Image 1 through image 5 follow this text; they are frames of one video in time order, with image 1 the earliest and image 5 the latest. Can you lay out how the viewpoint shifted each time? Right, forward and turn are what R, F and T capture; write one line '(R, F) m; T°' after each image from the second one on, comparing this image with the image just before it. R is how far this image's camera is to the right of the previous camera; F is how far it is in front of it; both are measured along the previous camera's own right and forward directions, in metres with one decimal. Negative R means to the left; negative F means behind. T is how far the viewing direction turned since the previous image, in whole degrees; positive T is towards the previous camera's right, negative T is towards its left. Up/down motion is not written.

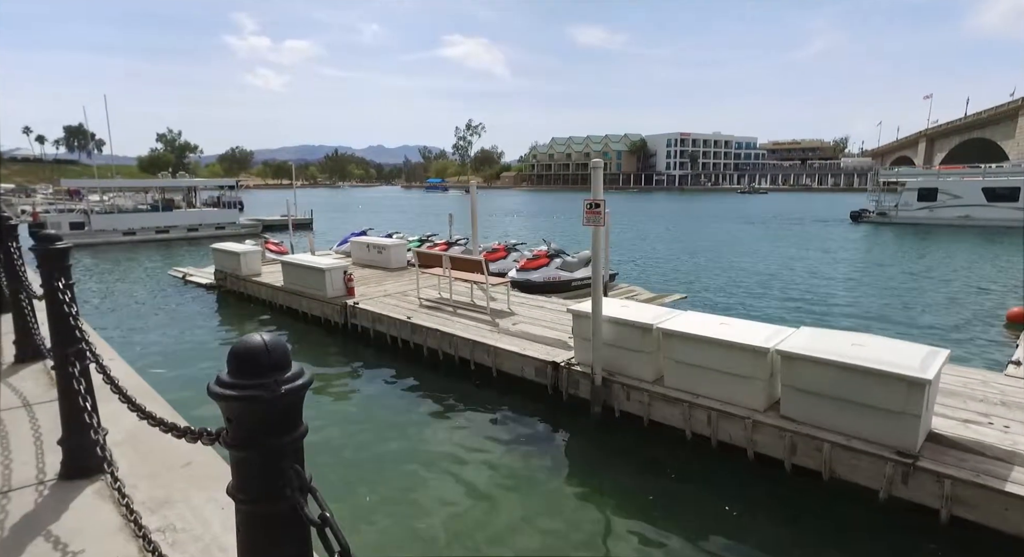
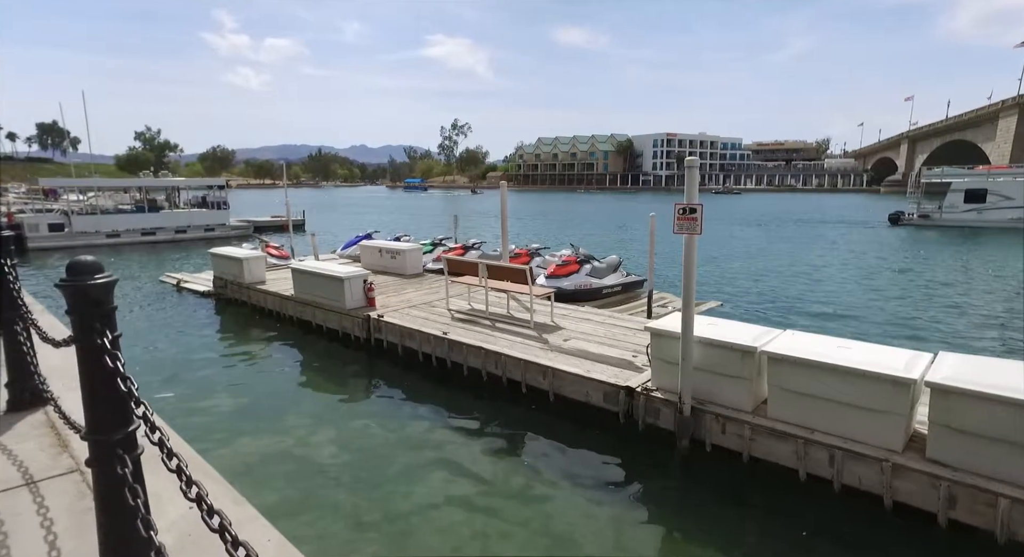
(-1.0, +1.1) m; +2°
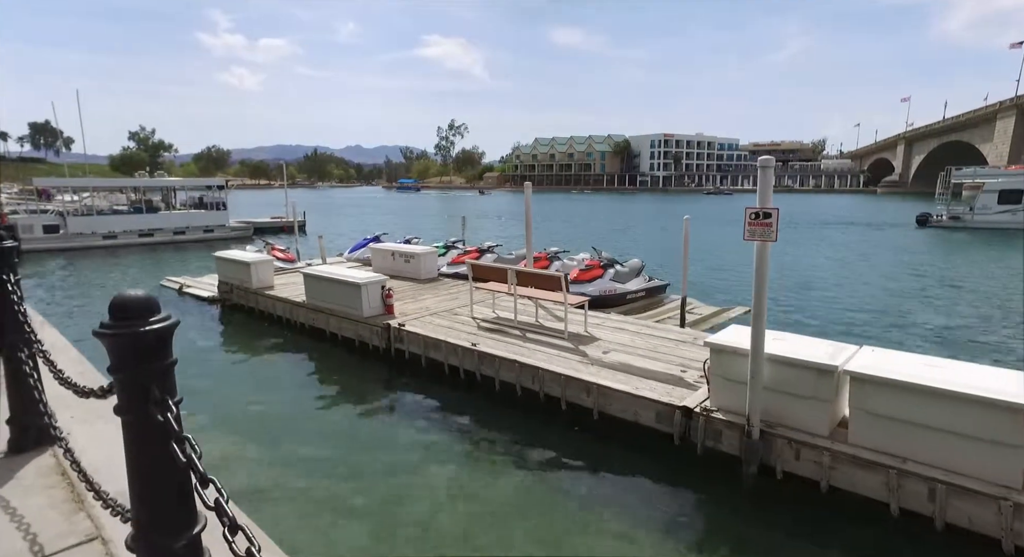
(-0.6, +0.6) m; 0°
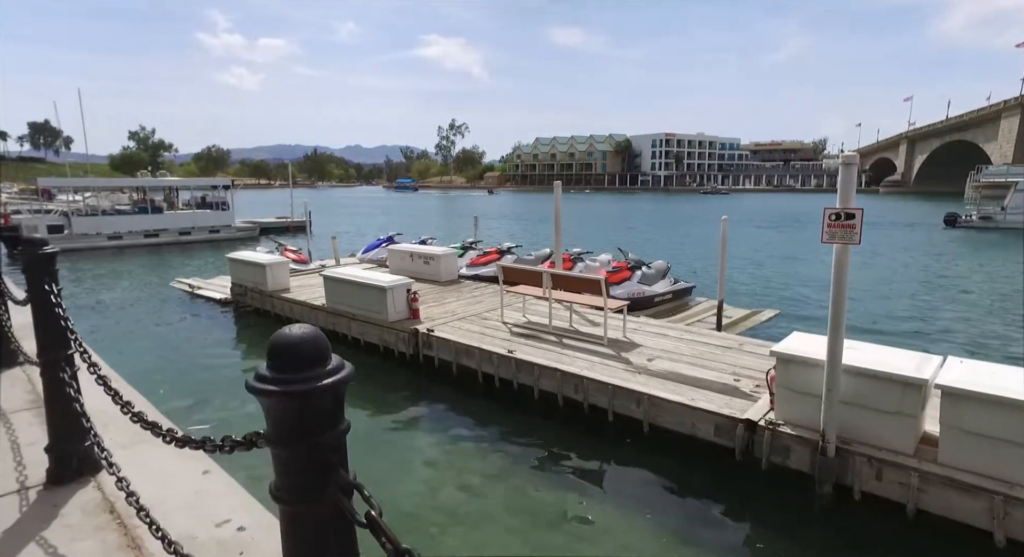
(-0.6, +0.4) m; 0°
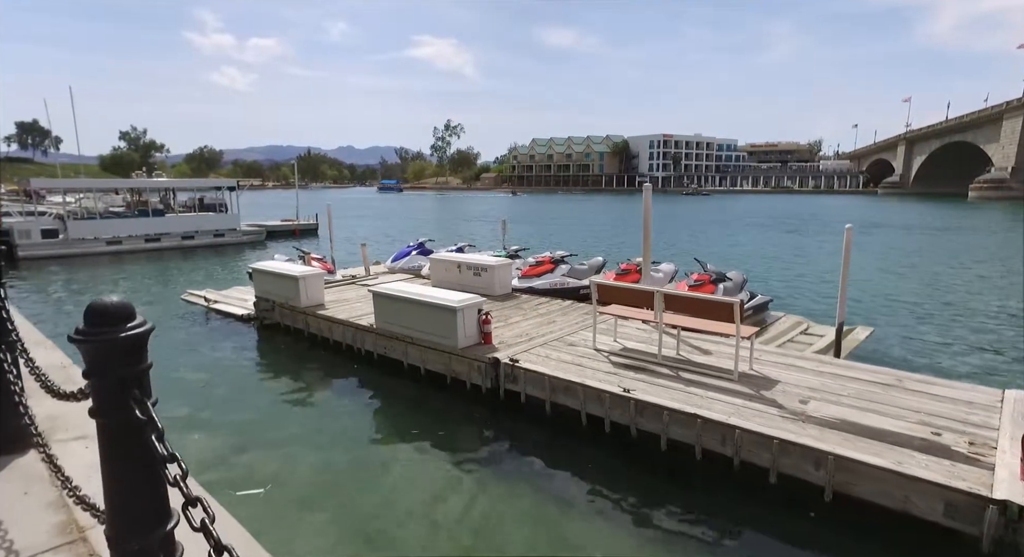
(-1.5, +1.6) m; +1°
